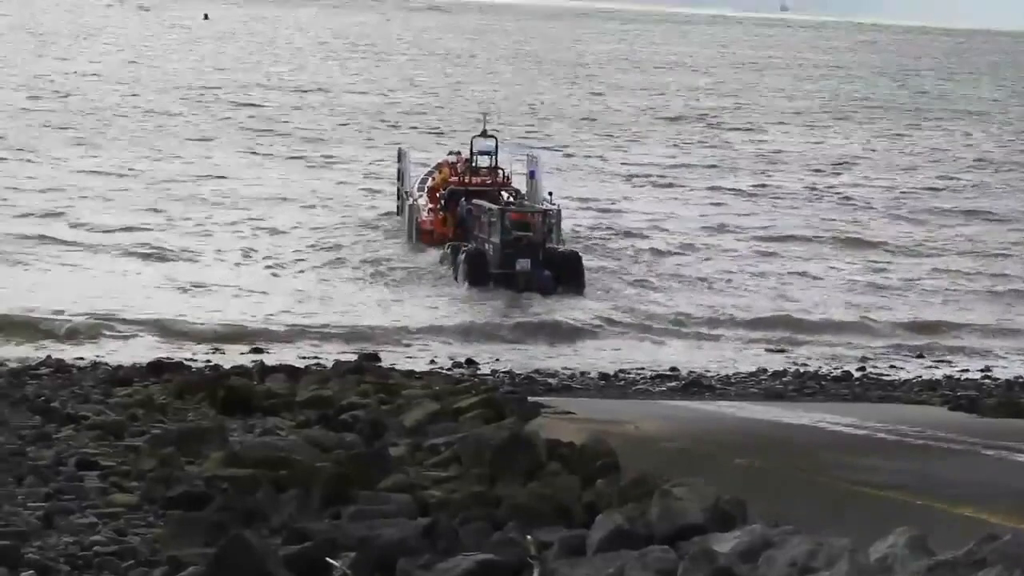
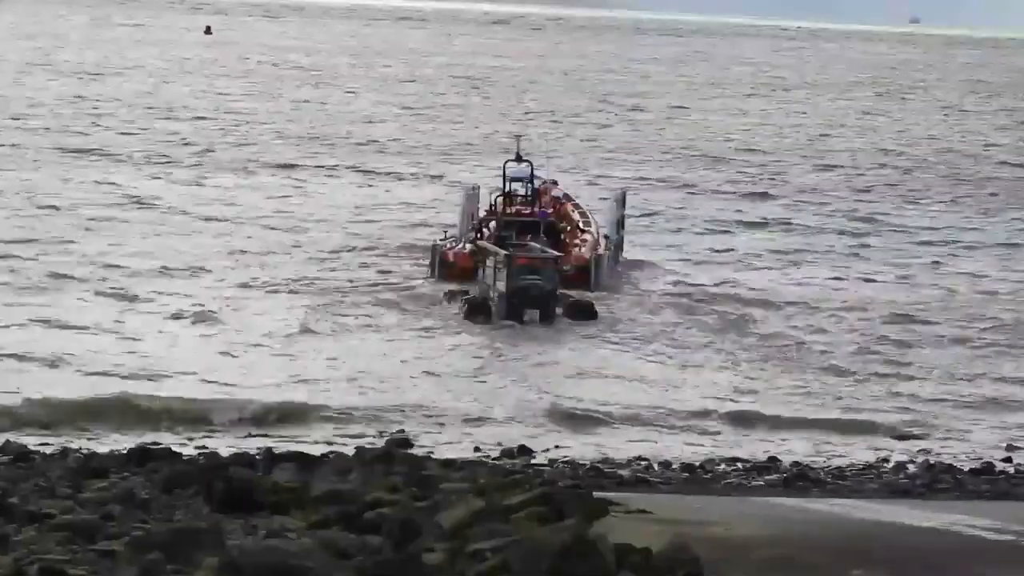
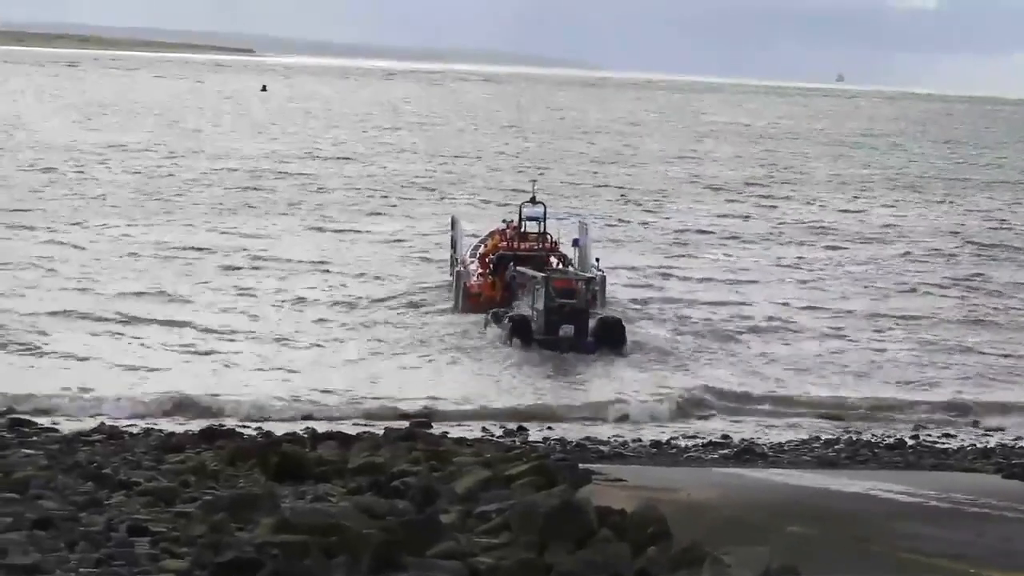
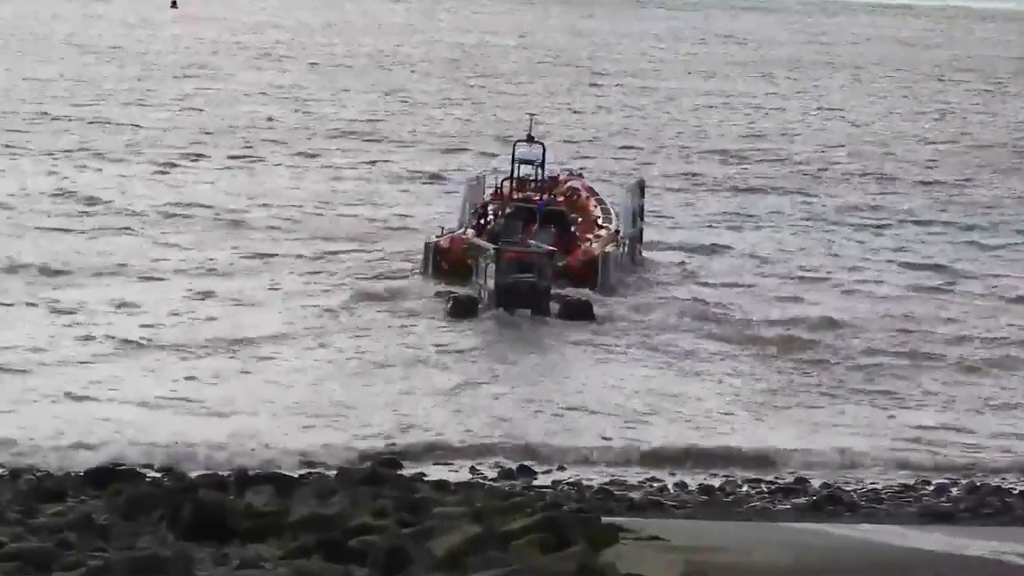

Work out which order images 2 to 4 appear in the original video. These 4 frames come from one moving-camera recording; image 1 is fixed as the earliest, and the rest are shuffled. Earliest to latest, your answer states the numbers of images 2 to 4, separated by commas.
3, 2, 4
